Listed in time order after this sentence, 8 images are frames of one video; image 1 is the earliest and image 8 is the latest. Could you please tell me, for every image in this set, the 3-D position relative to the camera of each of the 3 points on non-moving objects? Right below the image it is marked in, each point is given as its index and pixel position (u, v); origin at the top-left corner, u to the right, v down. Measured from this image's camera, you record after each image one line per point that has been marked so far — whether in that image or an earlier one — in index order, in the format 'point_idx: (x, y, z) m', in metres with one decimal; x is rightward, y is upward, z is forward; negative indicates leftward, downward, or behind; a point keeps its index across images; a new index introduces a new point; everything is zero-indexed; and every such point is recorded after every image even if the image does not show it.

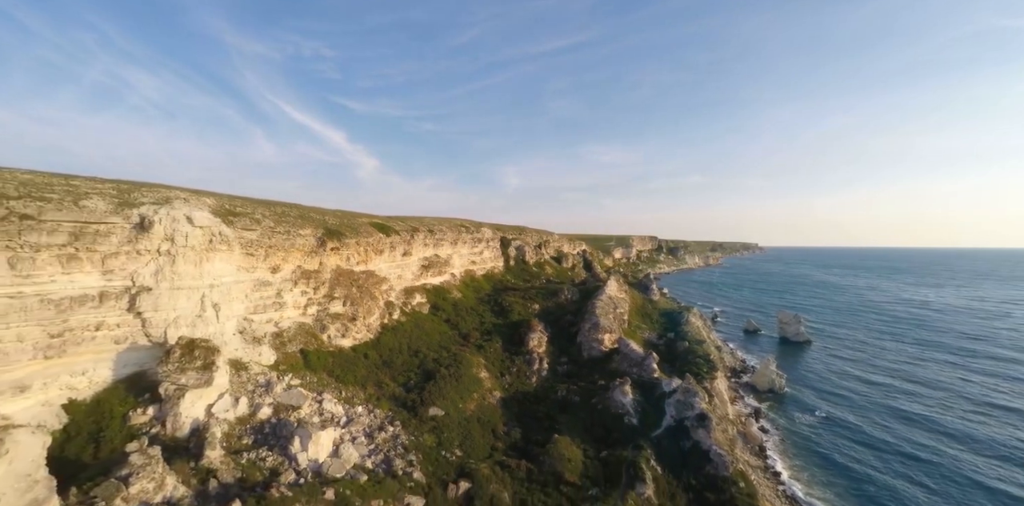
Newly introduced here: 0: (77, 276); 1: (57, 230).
0: (-20.1, -1.1, +17.8) m
1: (-20.4, +1.0, +17.1) m
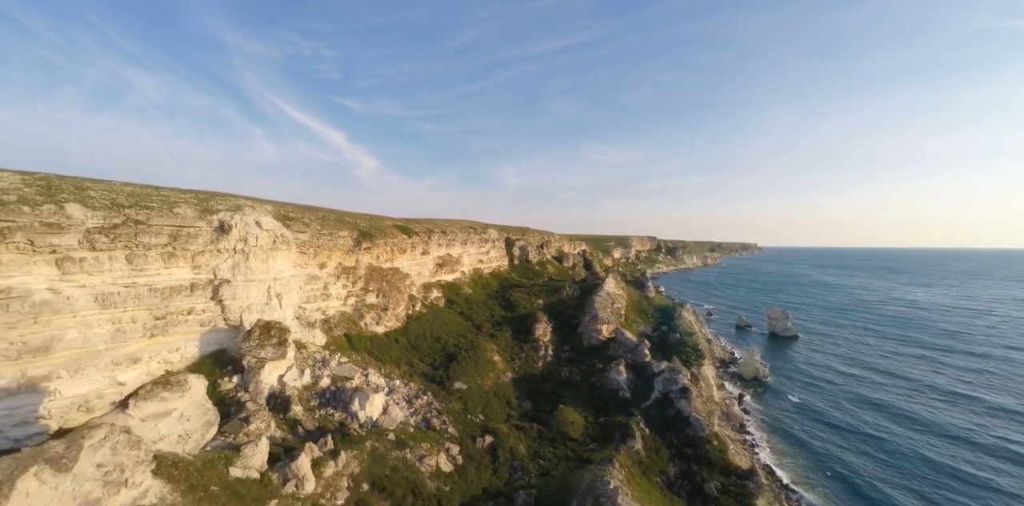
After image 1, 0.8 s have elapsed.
0: (-19.3, -1.0, +21.9) m
1: (-19.5, +1.1, +21.2) m
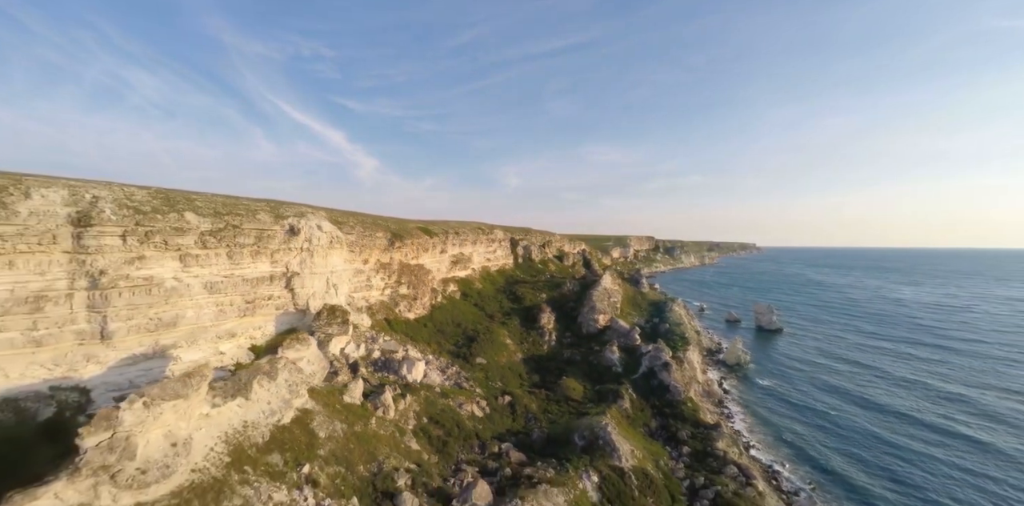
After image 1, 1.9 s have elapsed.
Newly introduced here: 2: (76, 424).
0: (-18.2, -0.8, +27.5) m
1: (-18.5, +1.3, +26.8) m
2: (-23.0, -9.0, +19.8) m
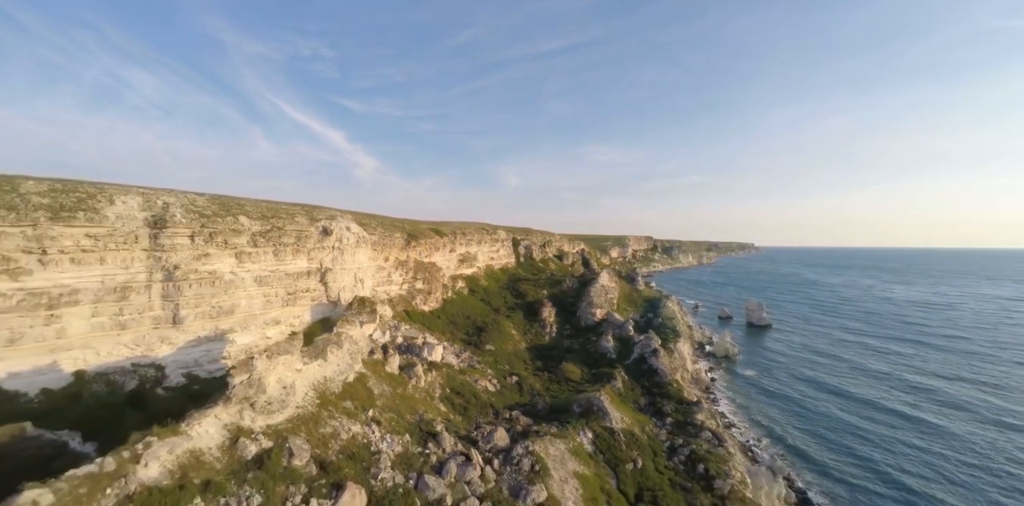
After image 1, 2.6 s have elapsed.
0: (-17.7, -0.7, +31.4) m
1: (-17.9, +1.4, +30.7) m
2: (-22.4, -8.9, +23.8) m
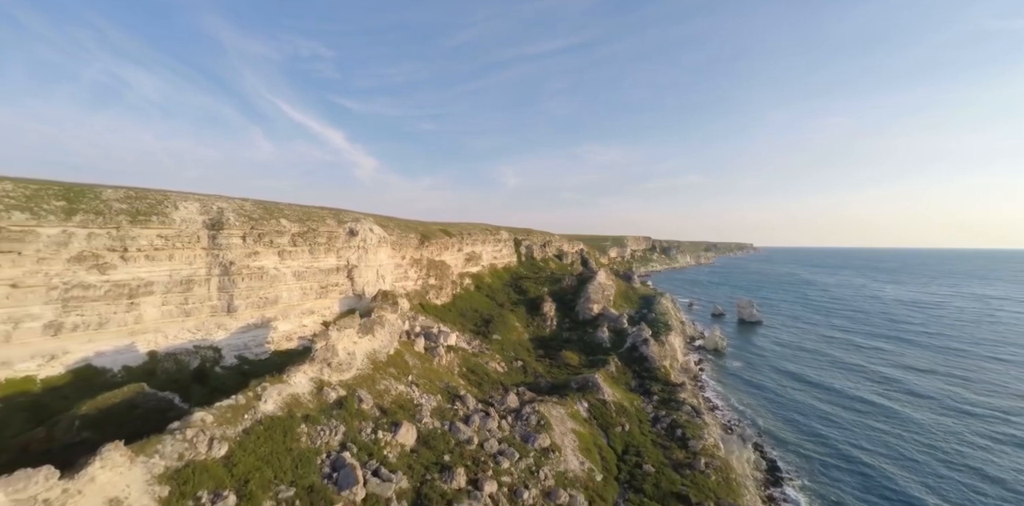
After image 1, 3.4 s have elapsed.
0: (-17.1, -0.5, +35.5) m
1: (-17.4, +1.6, +34.9) m
2: (-21.9, -8.7, +27.9) m
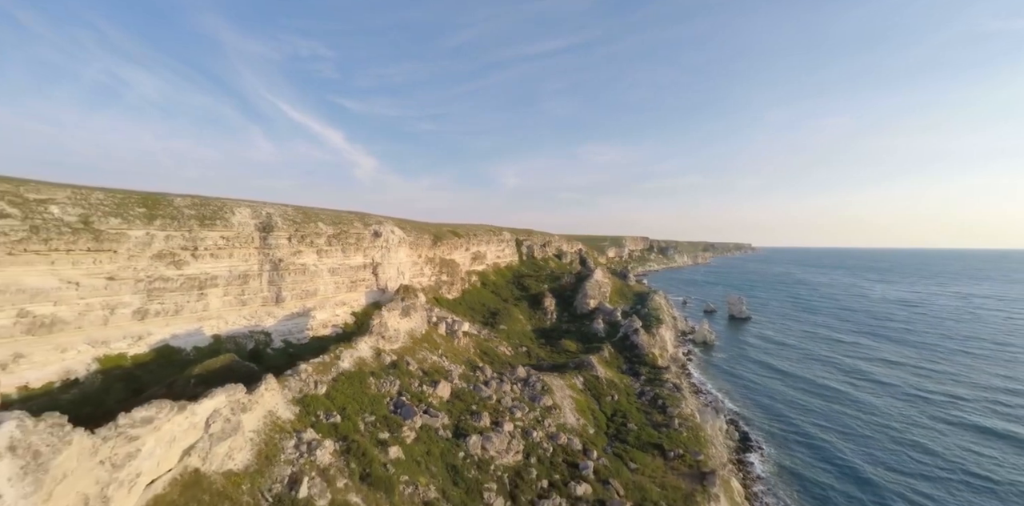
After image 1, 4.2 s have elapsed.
0: (-16.5, -0.4, +40.5) m
1: (-16.8, +1.7, +39.8) m
2: (-21.2, -8.6, +32.8) m
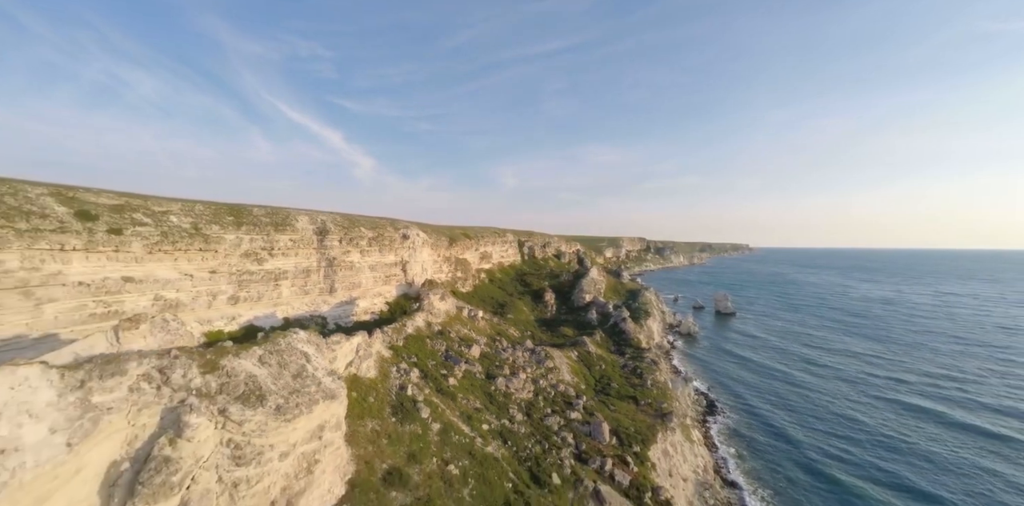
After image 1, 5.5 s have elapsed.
0: (-15.5, -0.4, +48.7) m
1: (-15.8, +1.7, +48.1) m
2: (-20.3, -8.6, +41.0) m
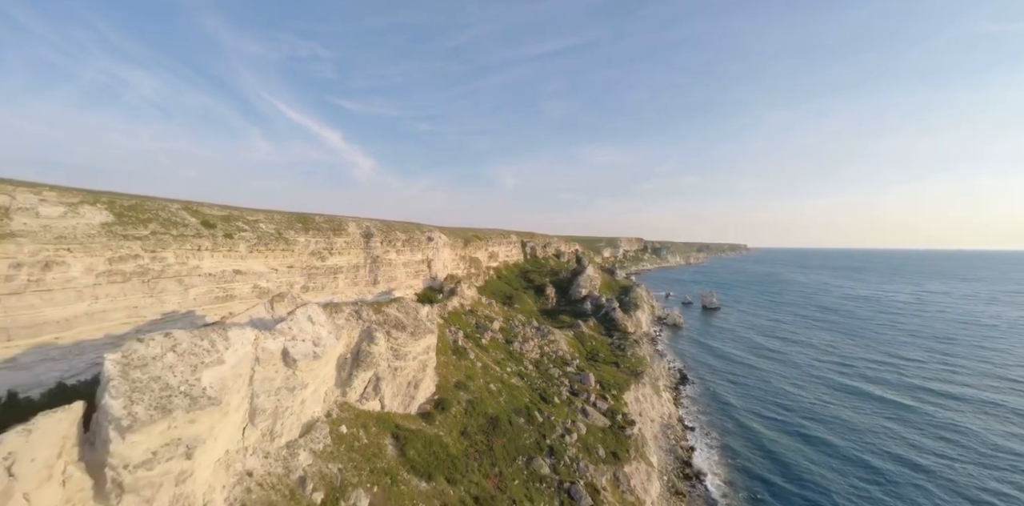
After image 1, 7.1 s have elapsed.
0: (-14.3, -0.3, +59.1) m
1: (-14.6, +1.8, +58.4) m
2: (-19.0, -8.5, +51.4) m
